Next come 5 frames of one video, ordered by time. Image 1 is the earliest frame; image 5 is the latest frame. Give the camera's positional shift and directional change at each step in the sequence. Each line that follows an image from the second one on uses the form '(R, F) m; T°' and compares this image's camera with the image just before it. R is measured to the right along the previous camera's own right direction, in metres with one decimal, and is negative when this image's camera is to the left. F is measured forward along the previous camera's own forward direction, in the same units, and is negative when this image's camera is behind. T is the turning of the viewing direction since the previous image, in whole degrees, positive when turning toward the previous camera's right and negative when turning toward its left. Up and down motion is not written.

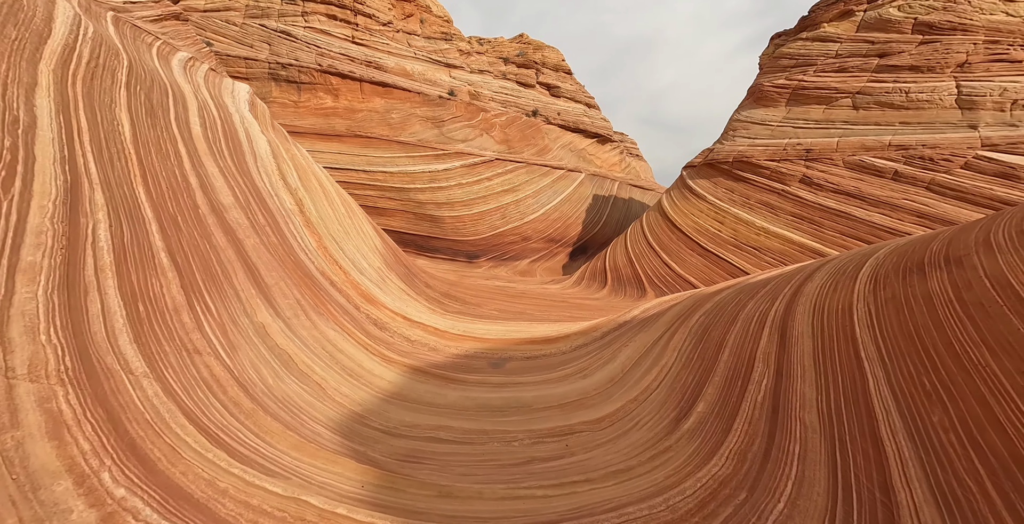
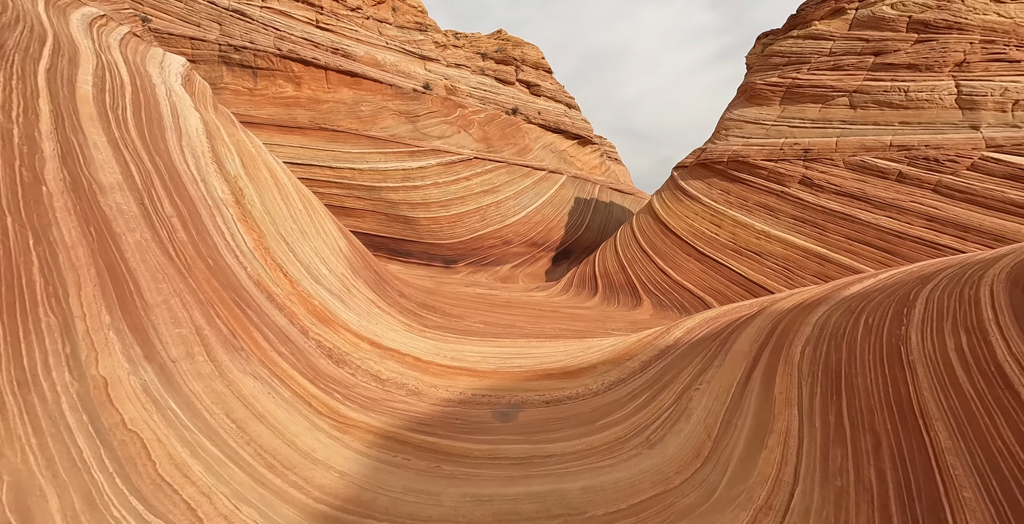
(-0.2, +0.9) m; +3°
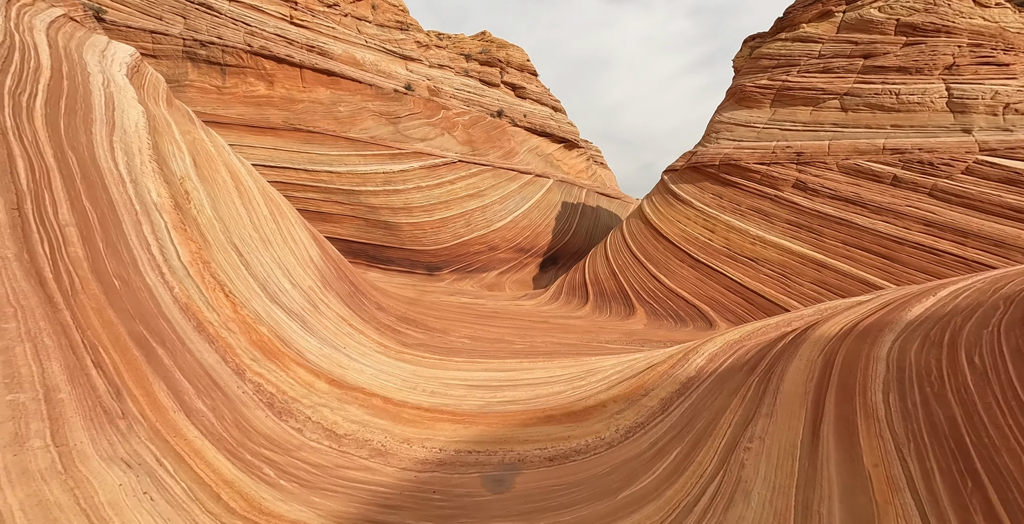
(0.0, +0.5) m; +2°
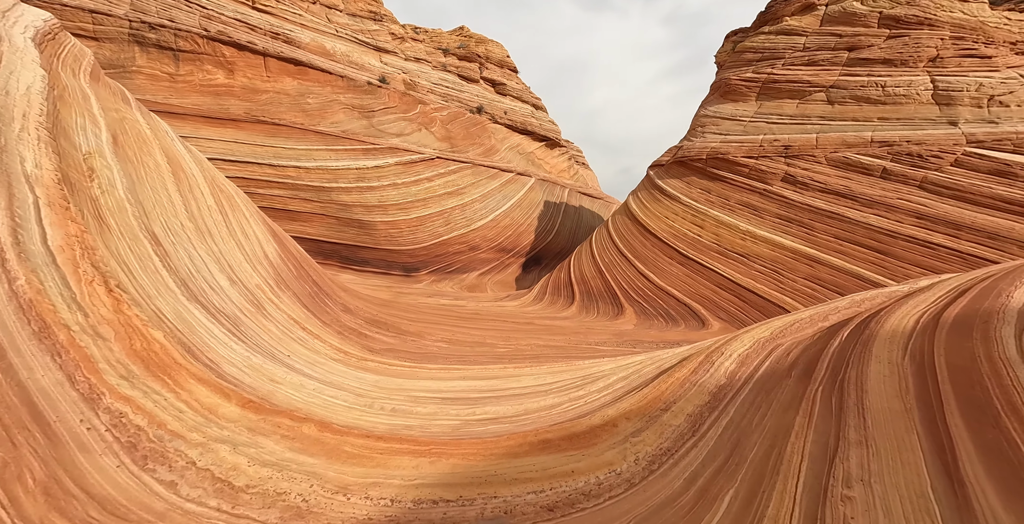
(0.0, +0.5) m; +2°
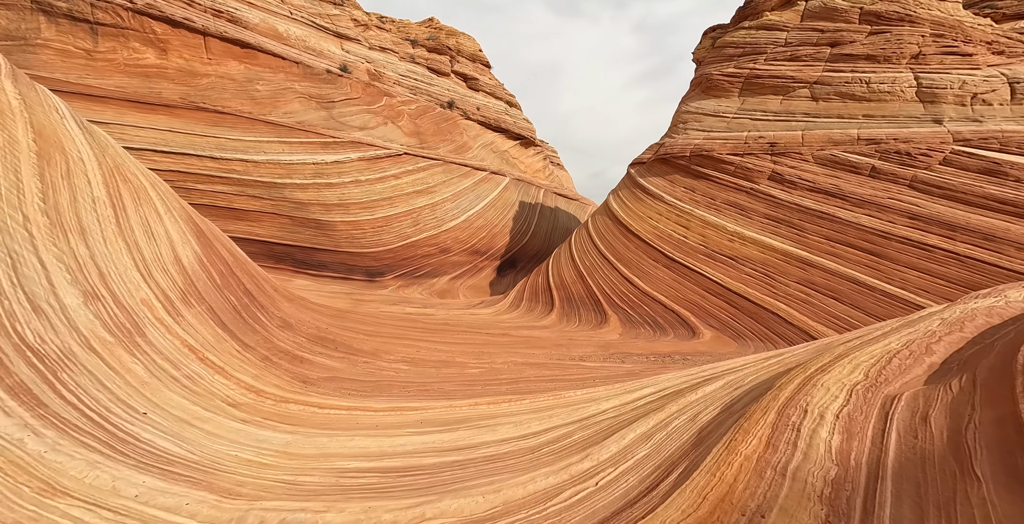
(0.0, +0.8) m; +3°
